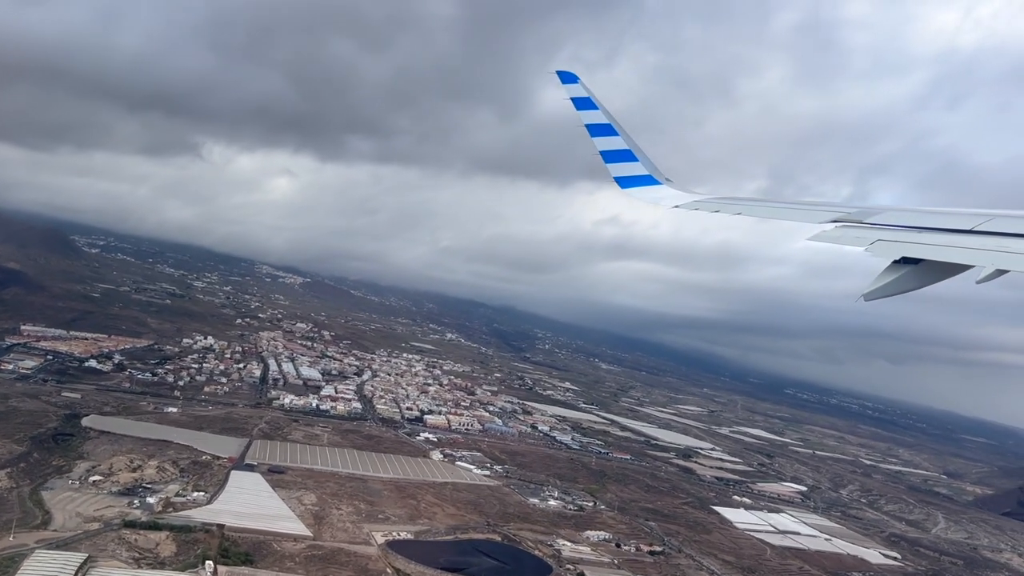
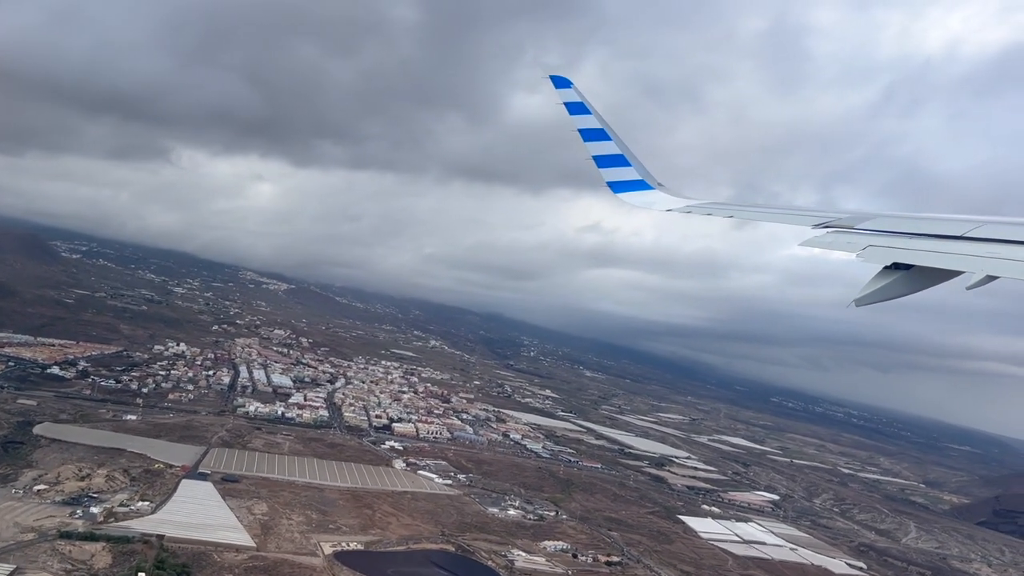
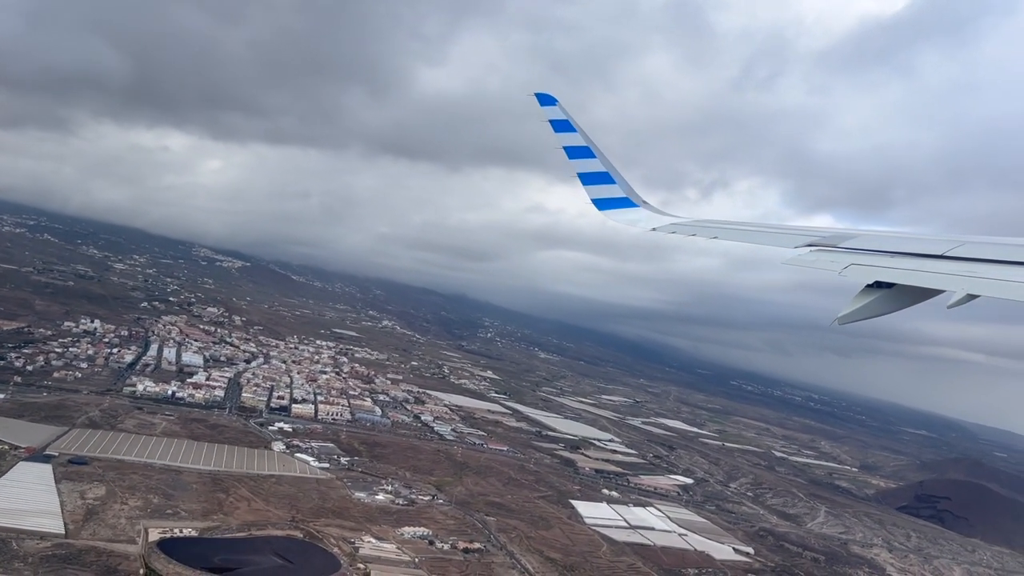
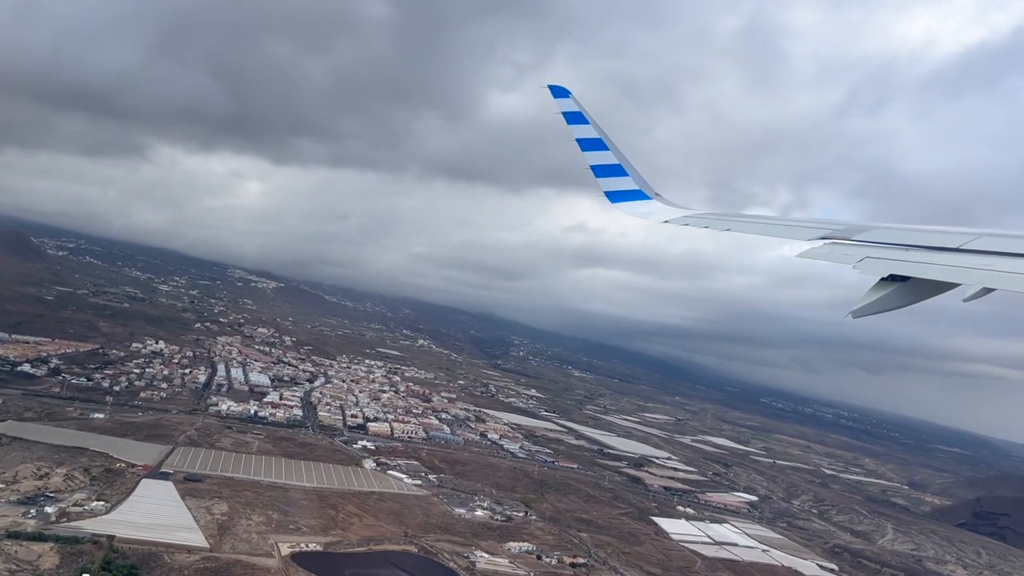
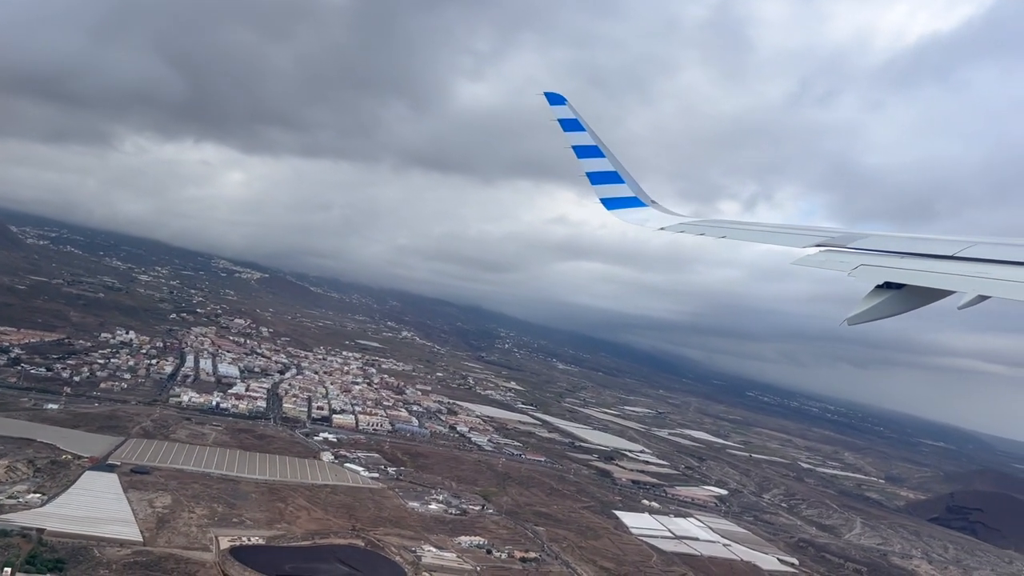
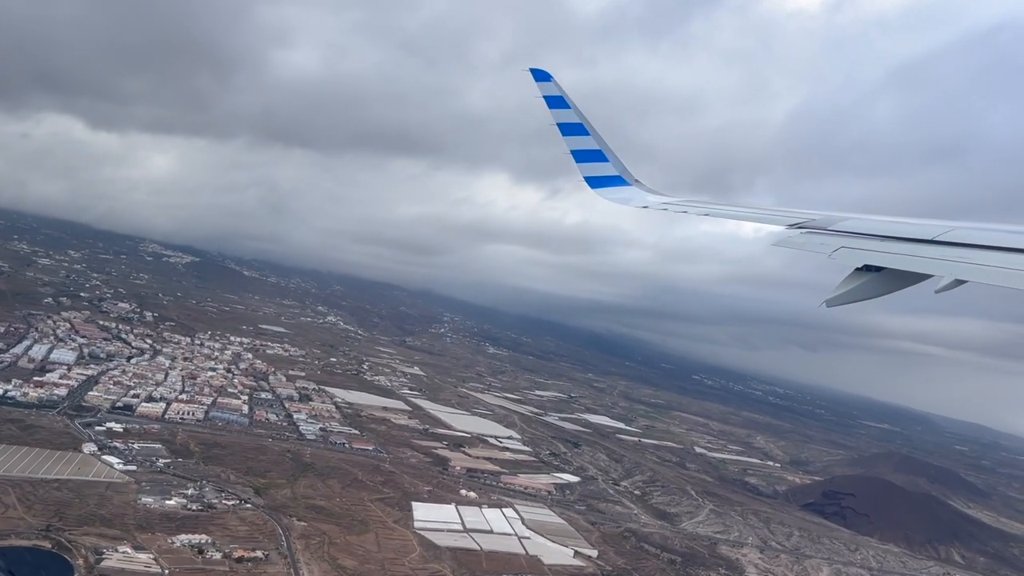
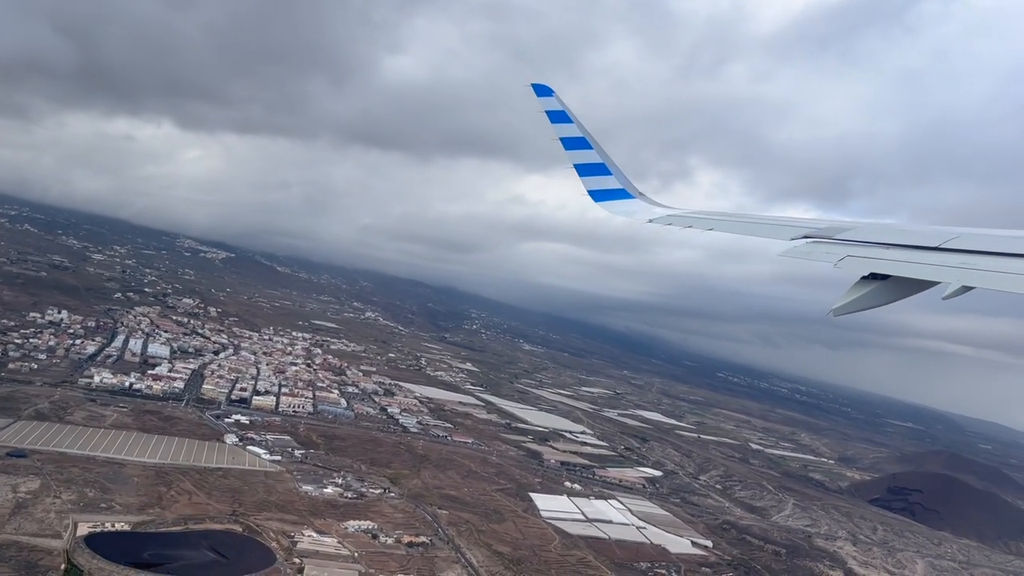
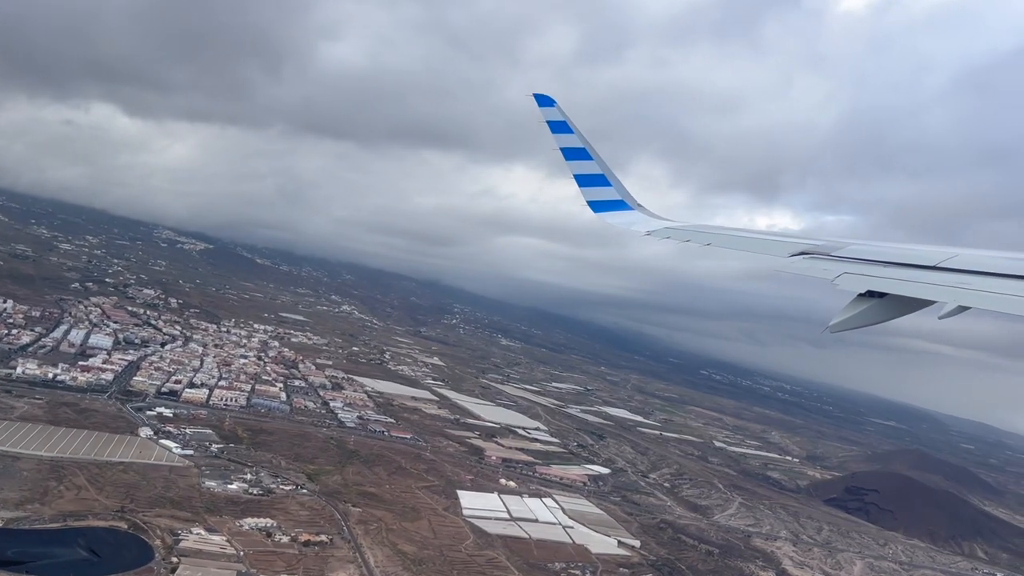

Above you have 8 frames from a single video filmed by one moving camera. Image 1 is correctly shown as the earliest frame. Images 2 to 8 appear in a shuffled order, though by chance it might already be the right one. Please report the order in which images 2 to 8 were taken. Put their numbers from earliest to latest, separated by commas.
2, 4, 5, 3, 7, 8, 6
